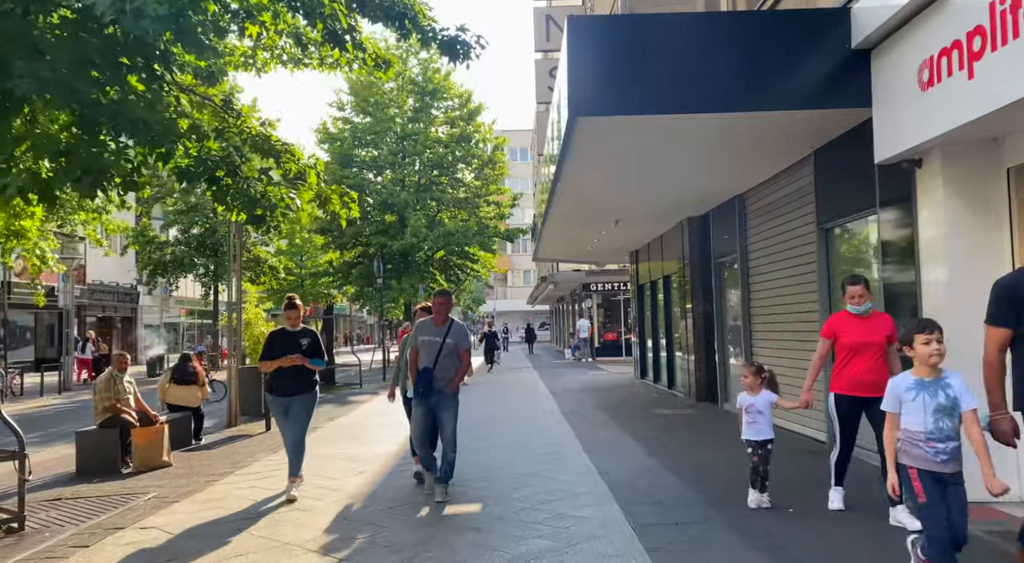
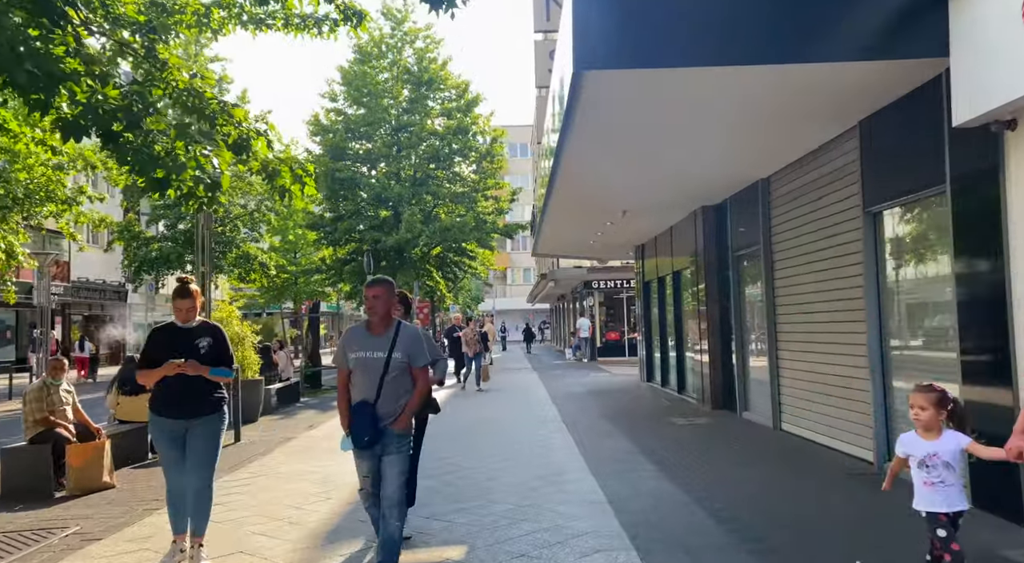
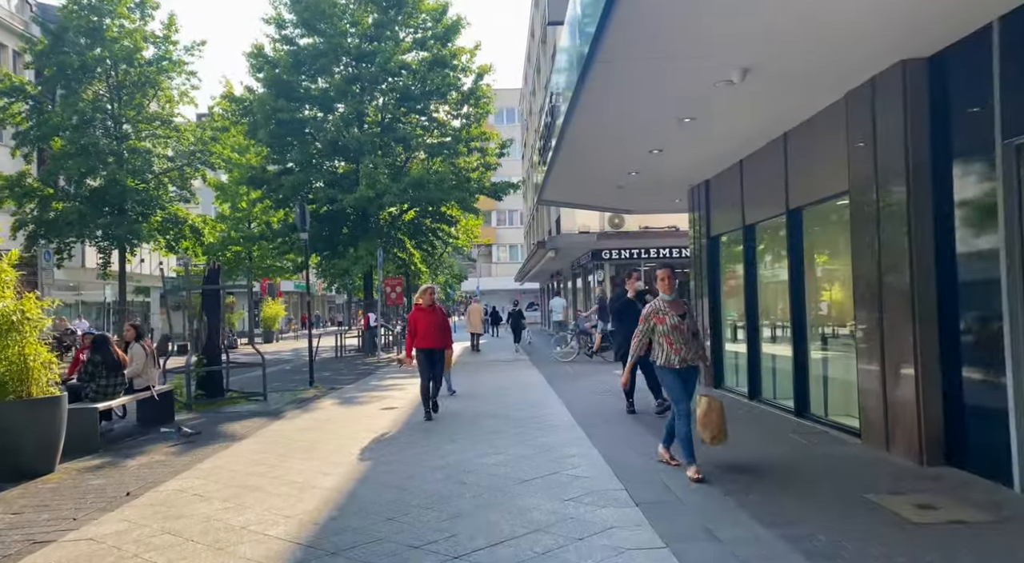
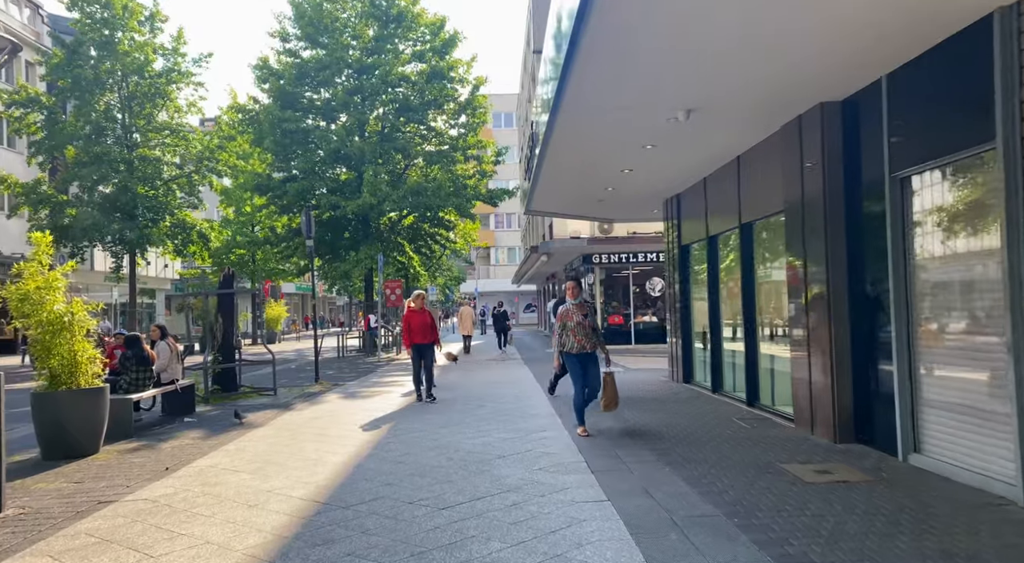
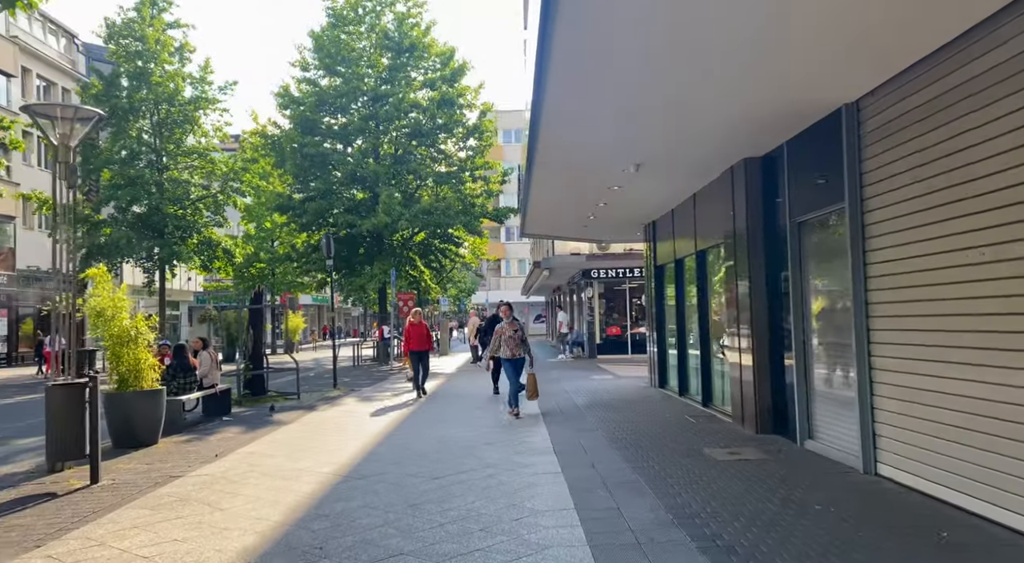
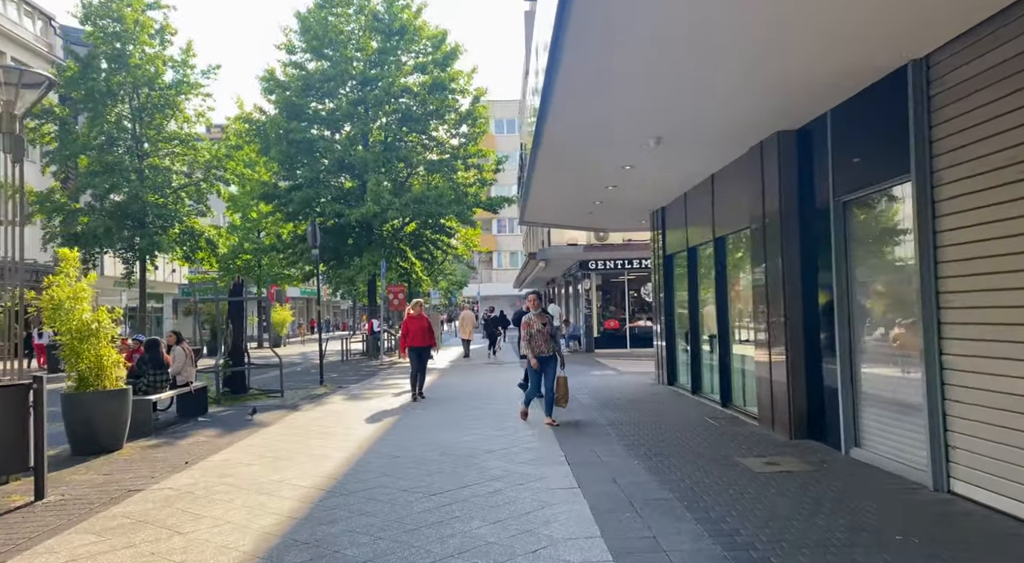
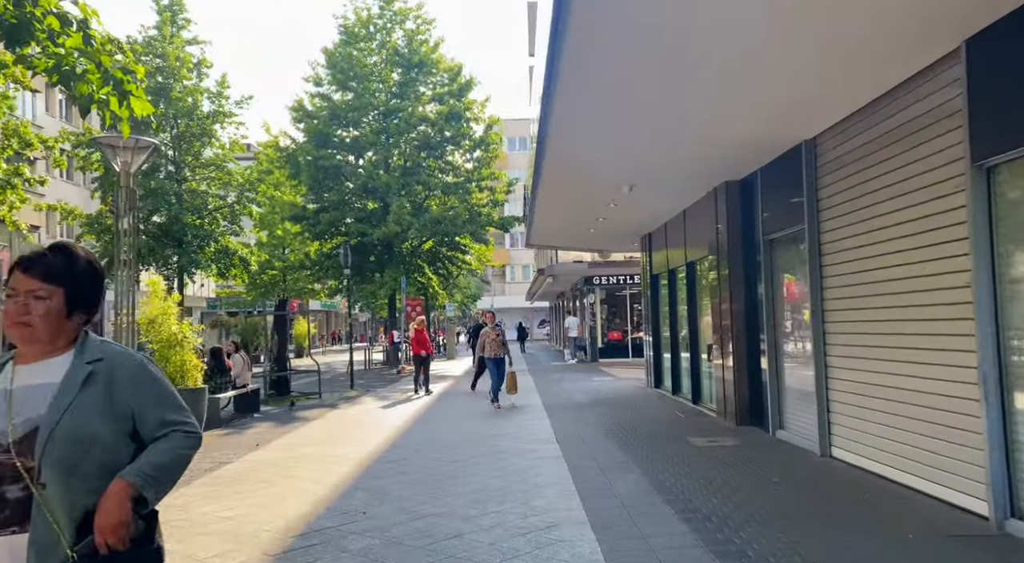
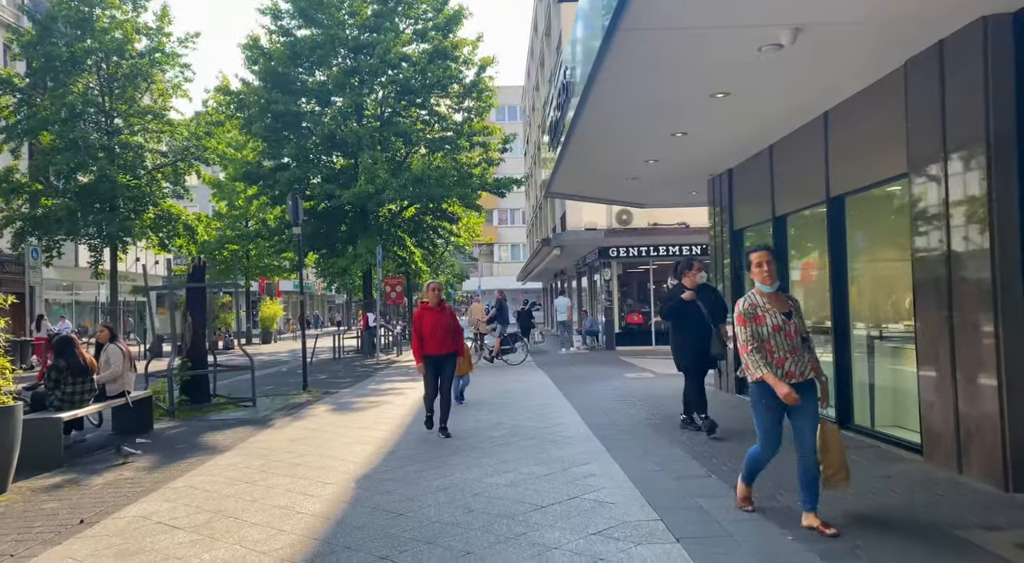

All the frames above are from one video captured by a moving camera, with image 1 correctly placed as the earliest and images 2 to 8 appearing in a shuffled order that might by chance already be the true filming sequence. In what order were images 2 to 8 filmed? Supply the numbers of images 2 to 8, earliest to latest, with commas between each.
2, 7, 5, 6, 4, 3, 8
